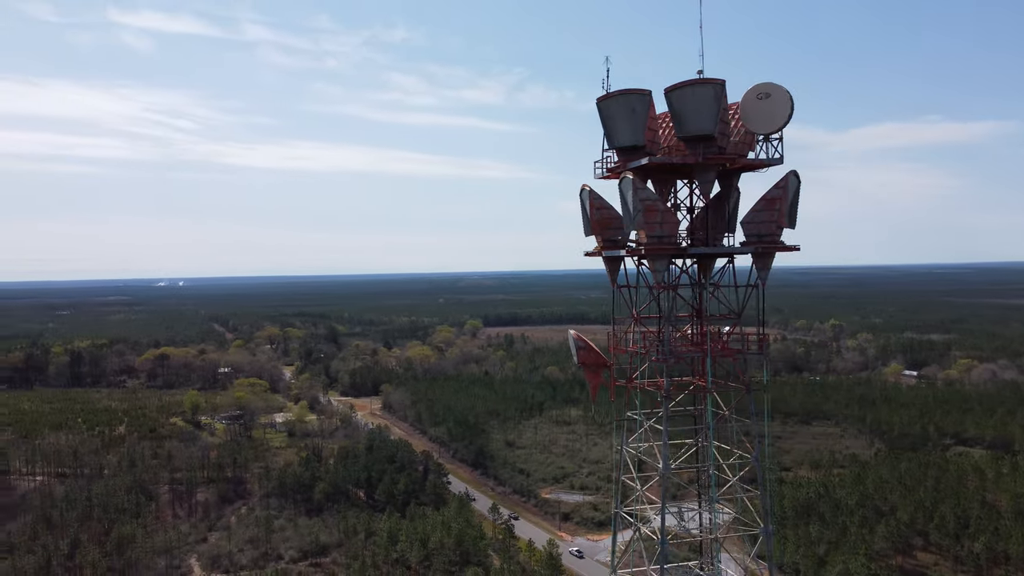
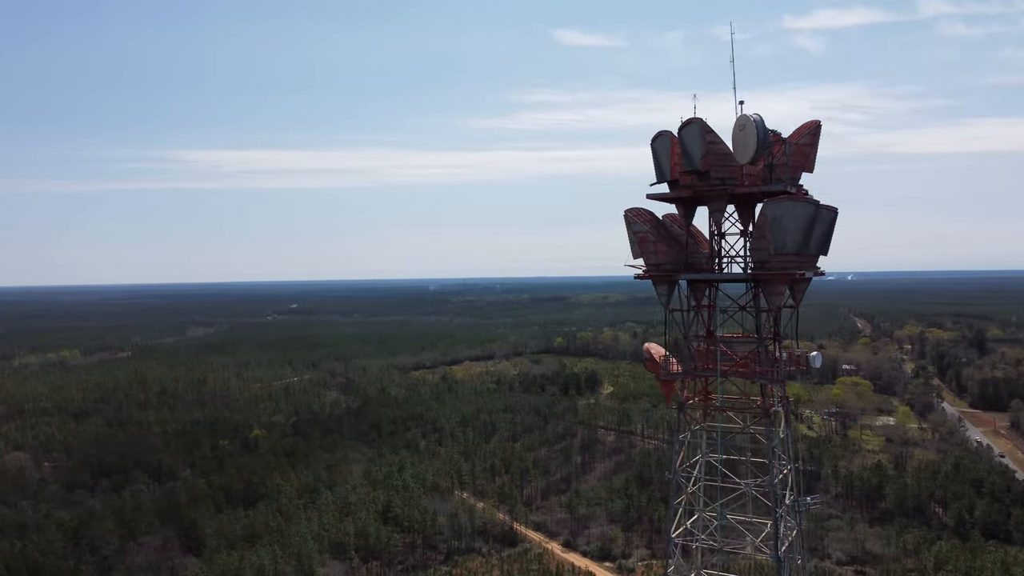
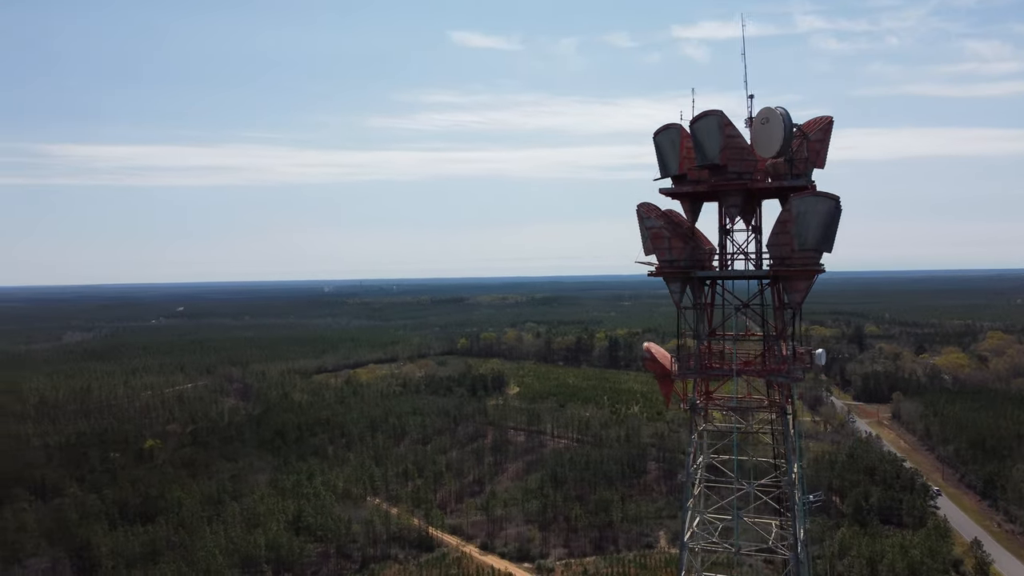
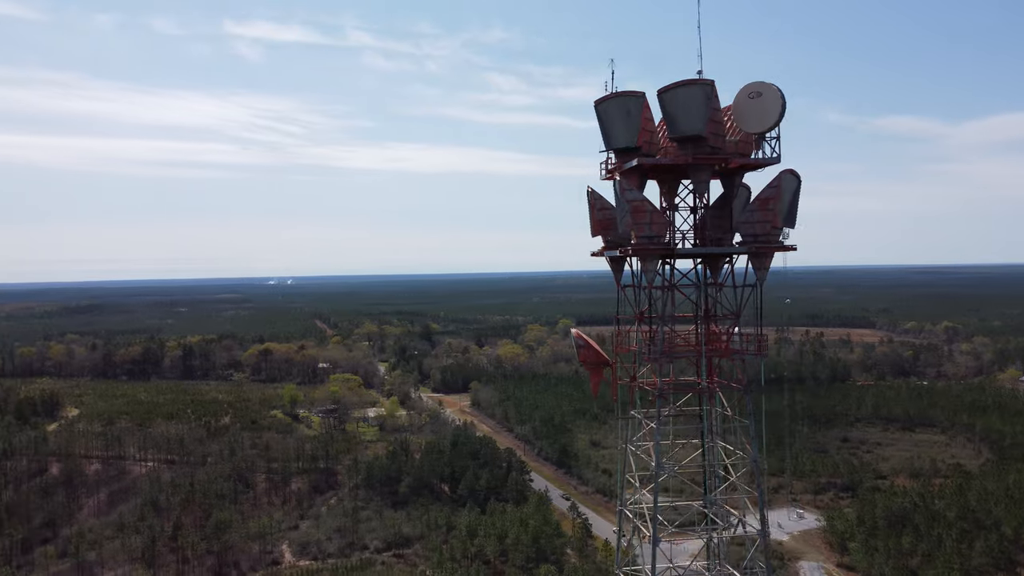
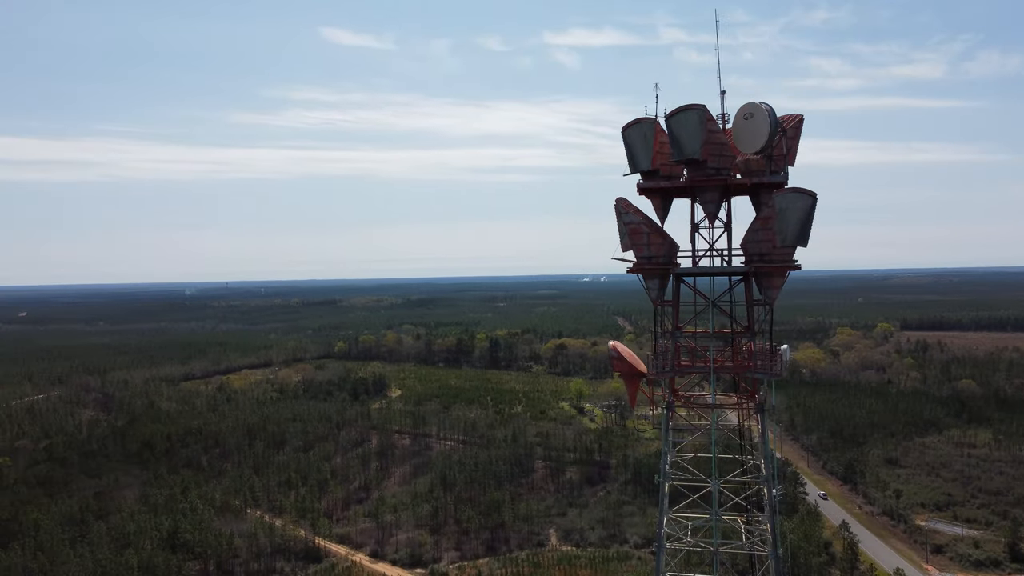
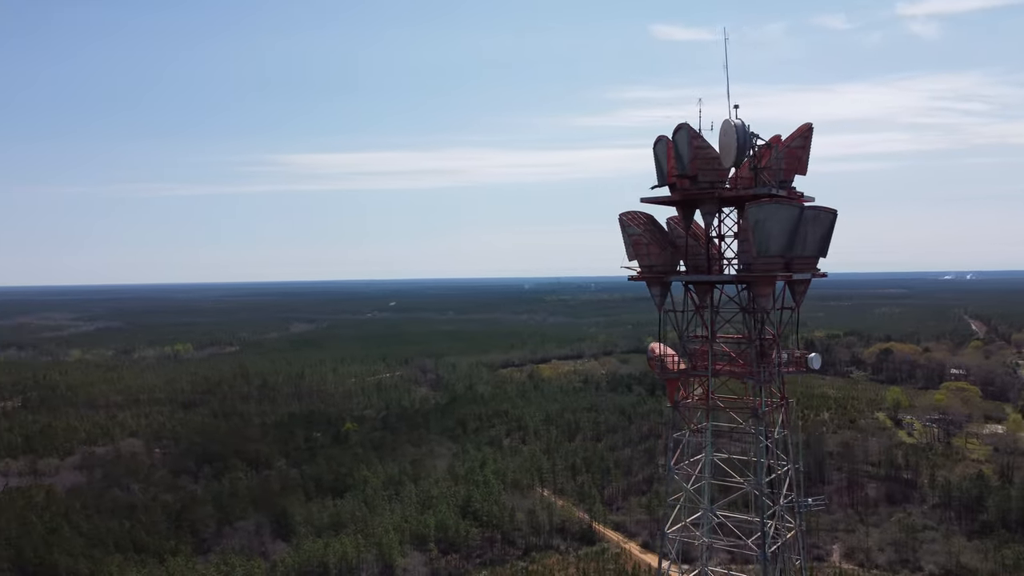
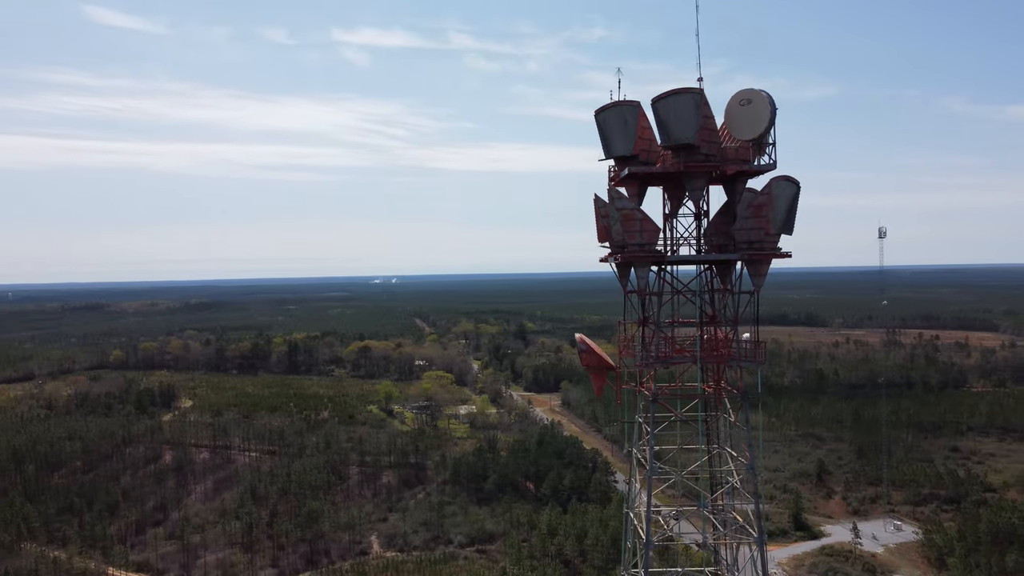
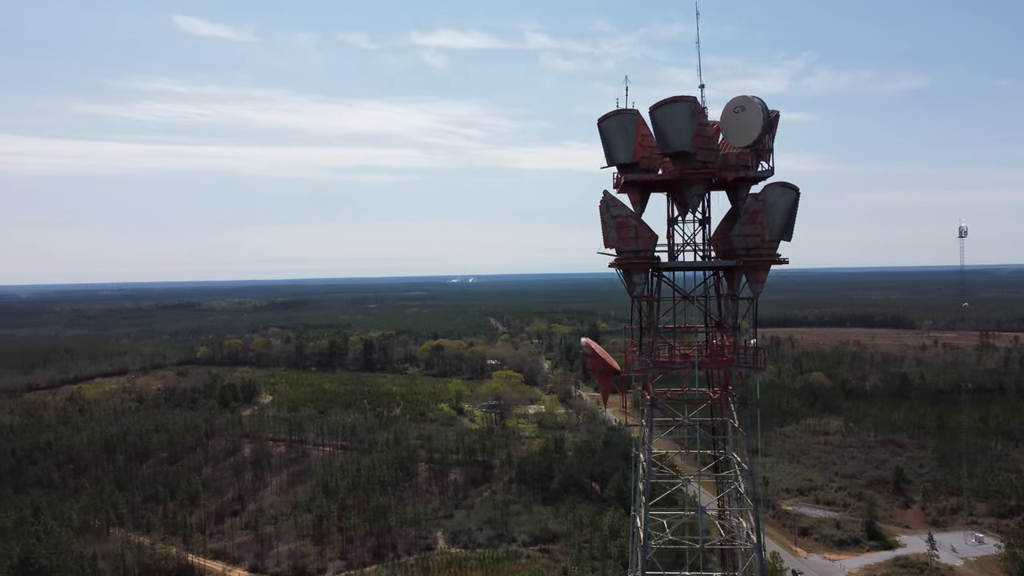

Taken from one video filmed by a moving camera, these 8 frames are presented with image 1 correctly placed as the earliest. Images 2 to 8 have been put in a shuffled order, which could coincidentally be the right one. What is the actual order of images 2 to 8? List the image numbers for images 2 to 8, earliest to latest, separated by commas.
4, 7, 8, 5, 3, 2, 6
